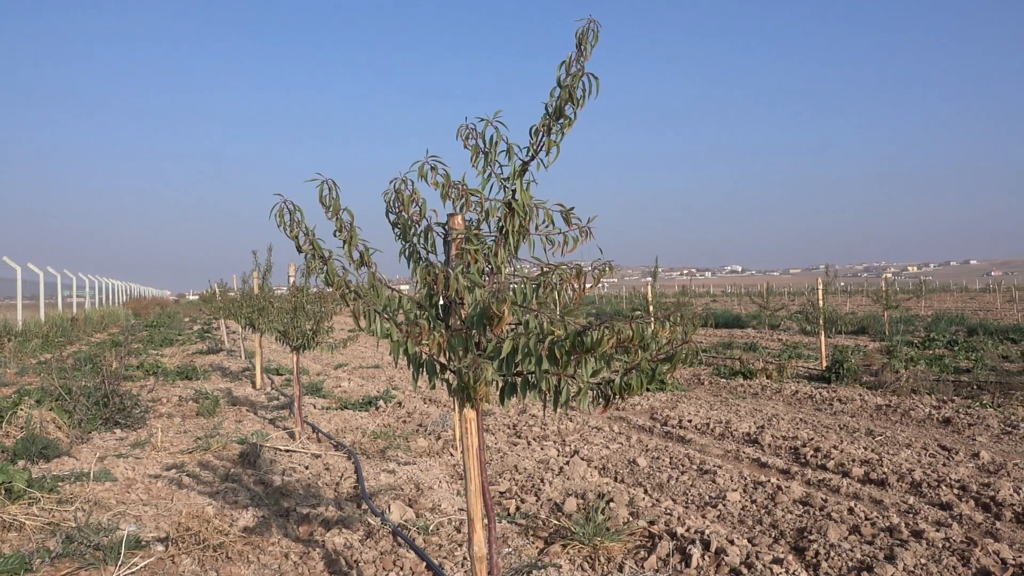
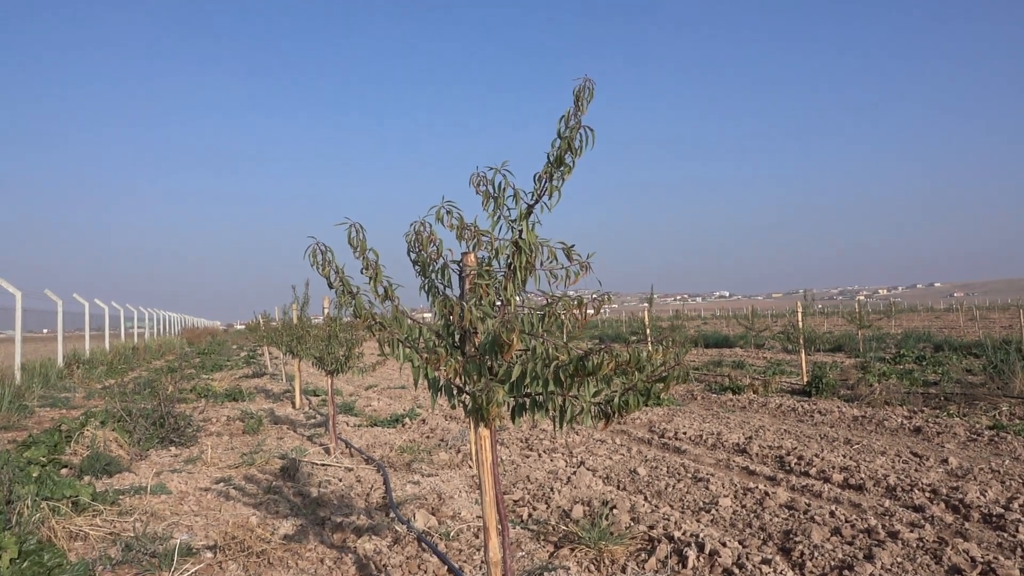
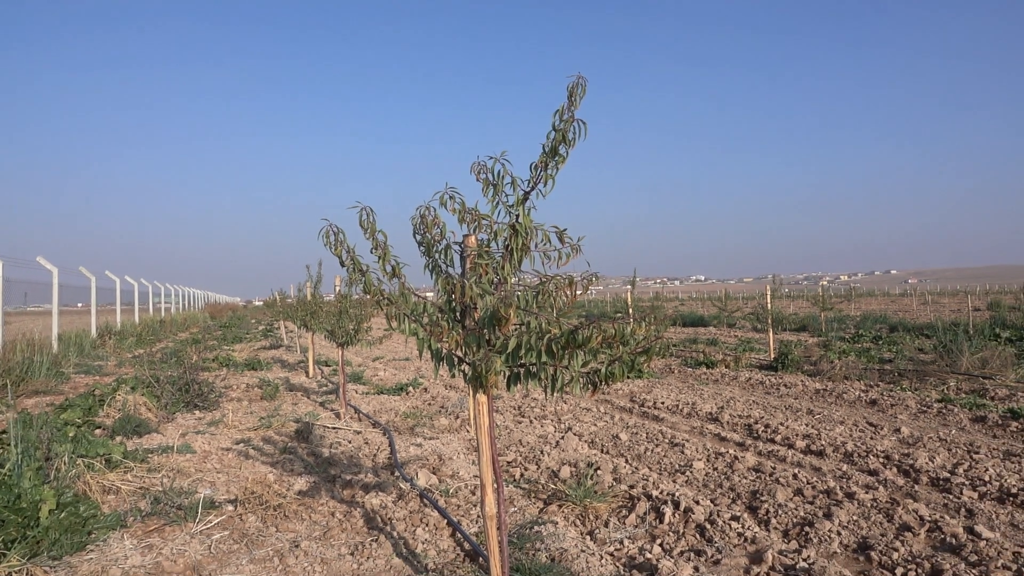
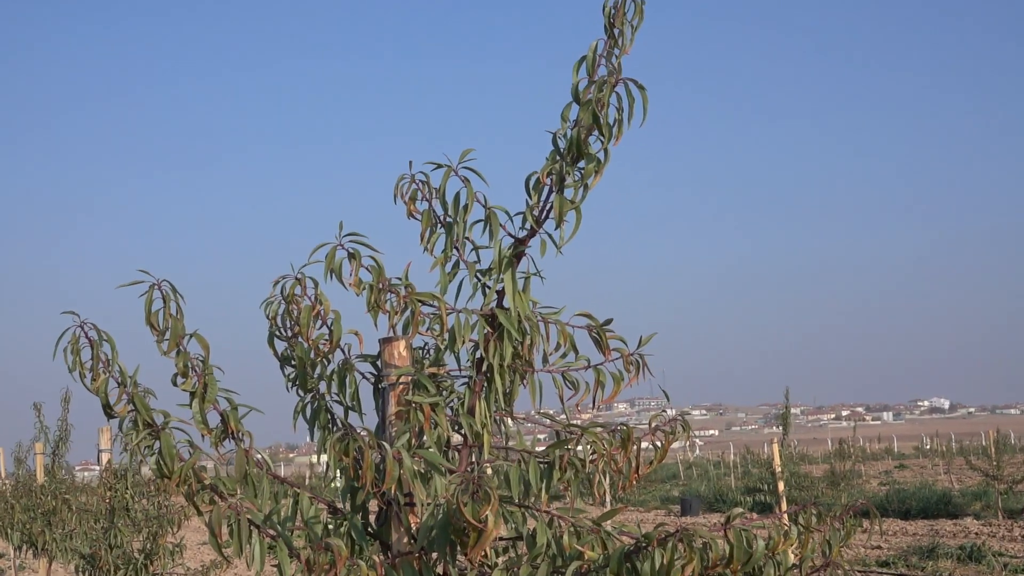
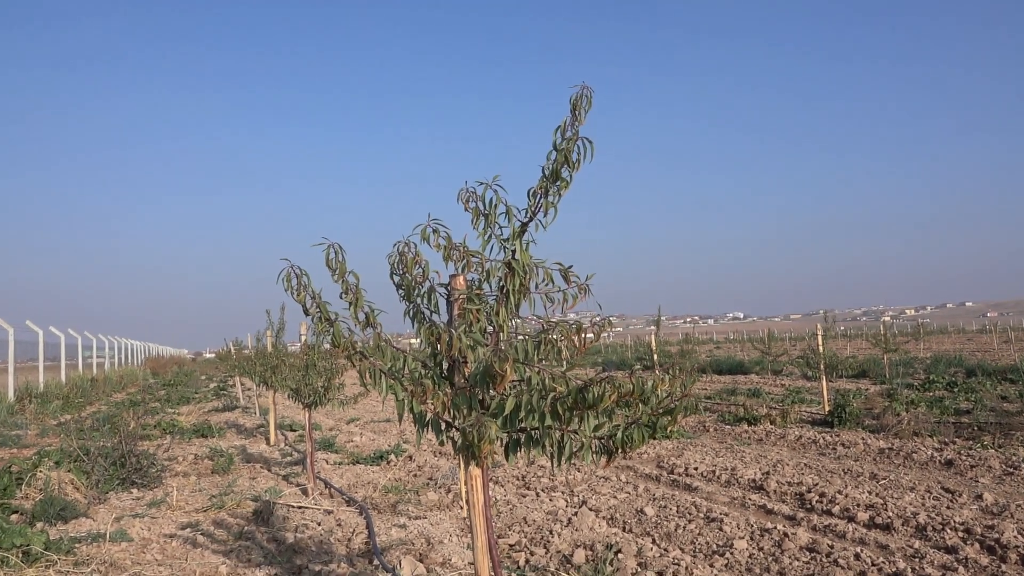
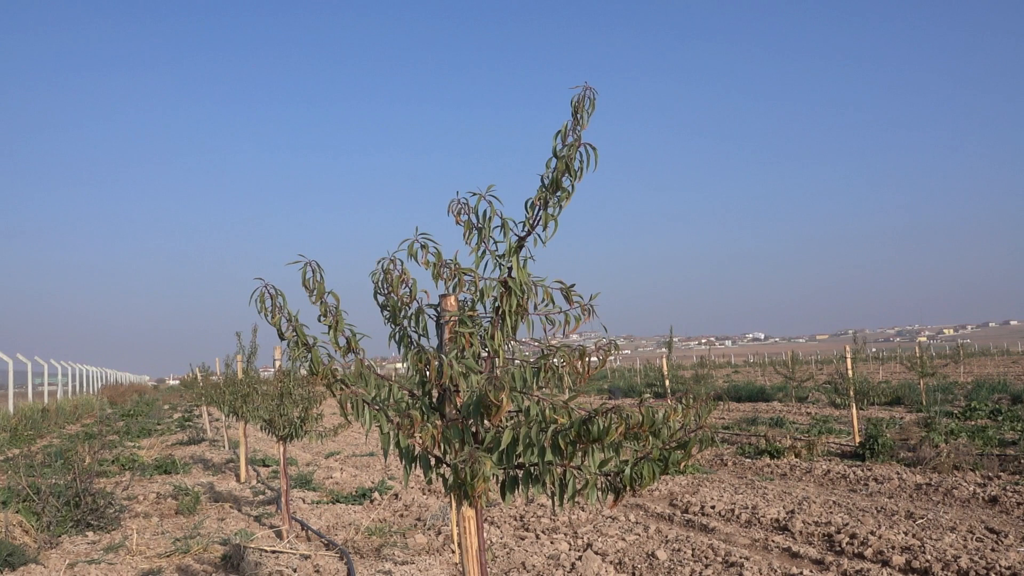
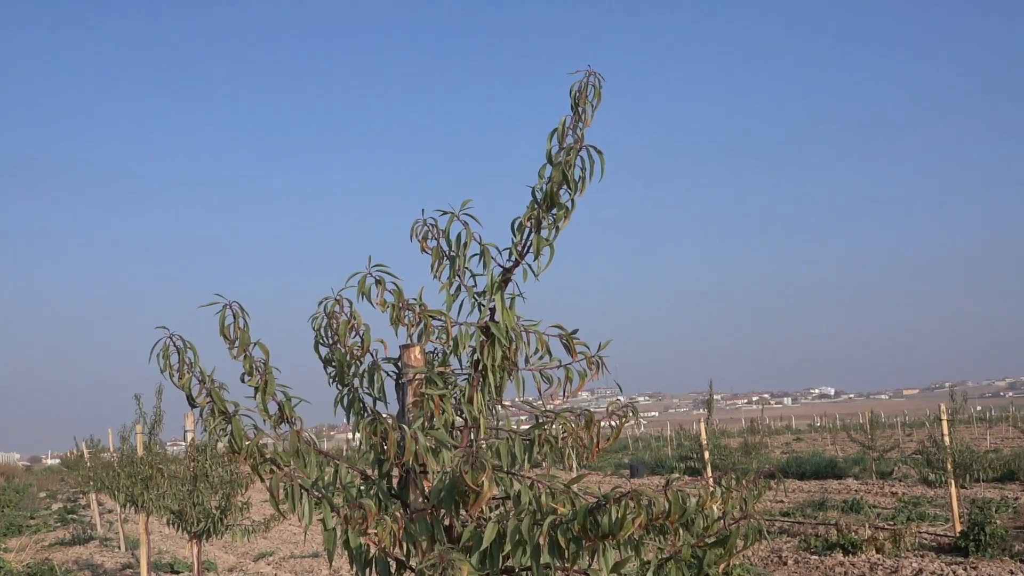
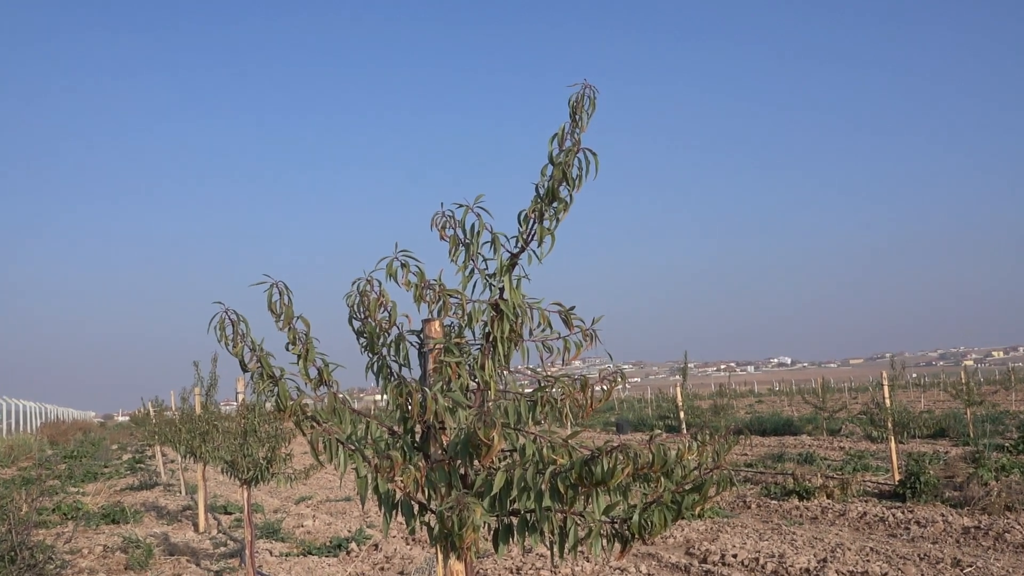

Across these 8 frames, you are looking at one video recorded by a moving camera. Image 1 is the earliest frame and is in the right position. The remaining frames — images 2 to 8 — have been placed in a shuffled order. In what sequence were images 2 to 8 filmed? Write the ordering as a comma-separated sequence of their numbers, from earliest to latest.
3, 2, 5, 6, 8, 7, 4
